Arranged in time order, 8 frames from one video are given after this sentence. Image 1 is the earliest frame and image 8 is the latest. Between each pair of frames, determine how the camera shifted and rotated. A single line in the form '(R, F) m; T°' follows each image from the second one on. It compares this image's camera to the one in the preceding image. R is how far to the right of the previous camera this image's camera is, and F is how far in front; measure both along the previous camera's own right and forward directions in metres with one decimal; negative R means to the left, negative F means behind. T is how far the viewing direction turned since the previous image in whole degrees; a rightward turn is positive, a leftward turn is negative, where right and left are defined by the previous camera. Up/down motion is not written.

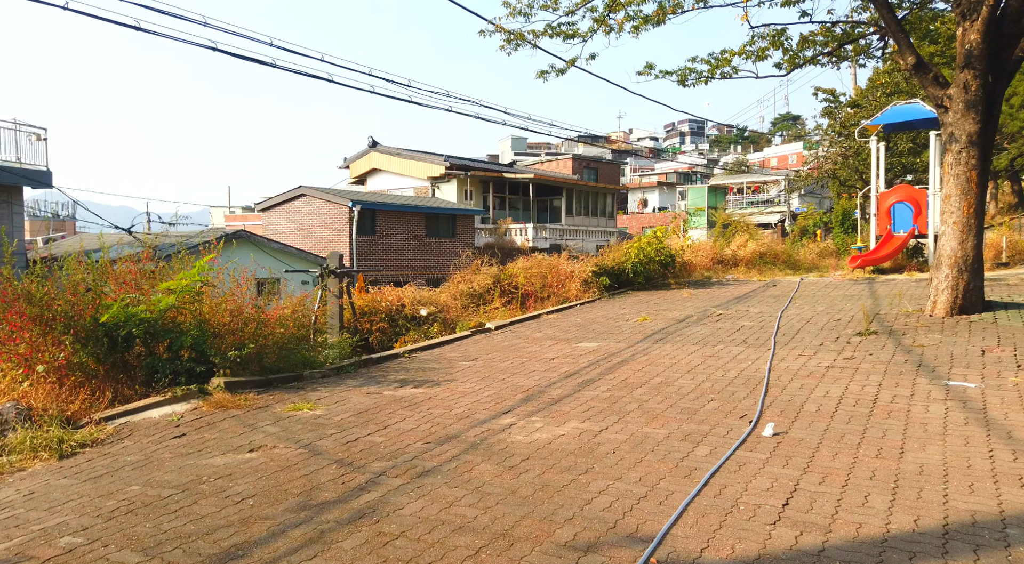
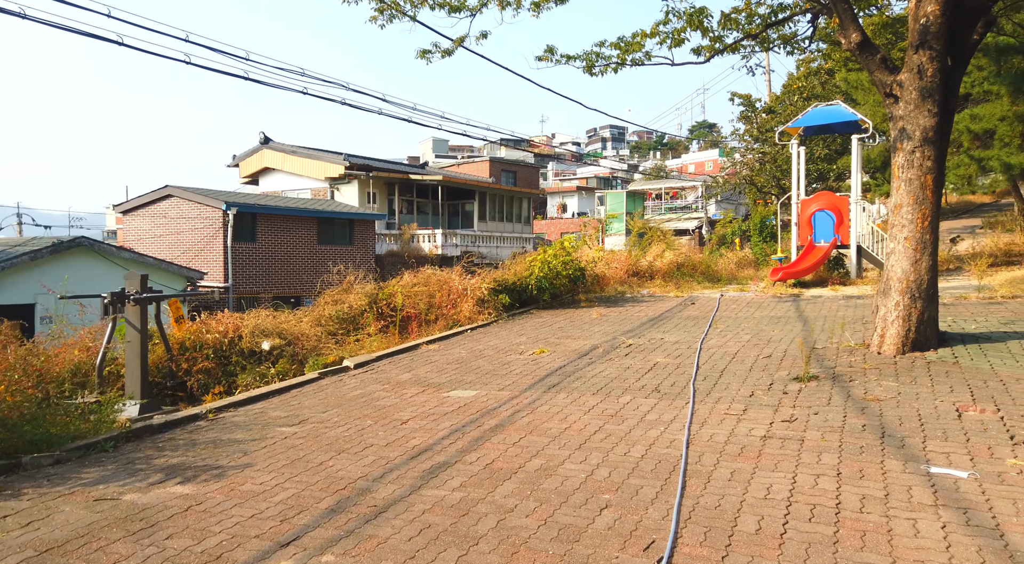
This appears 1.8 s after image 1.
(+0.6, +1.8) m; +6°
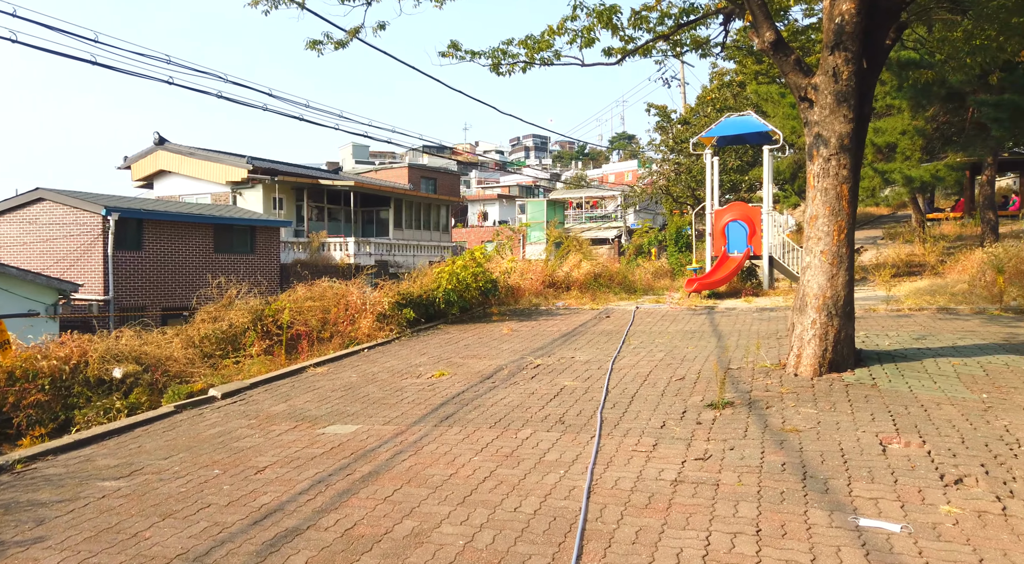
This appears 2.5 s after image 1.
(+0.3, +0.7) m; +6°
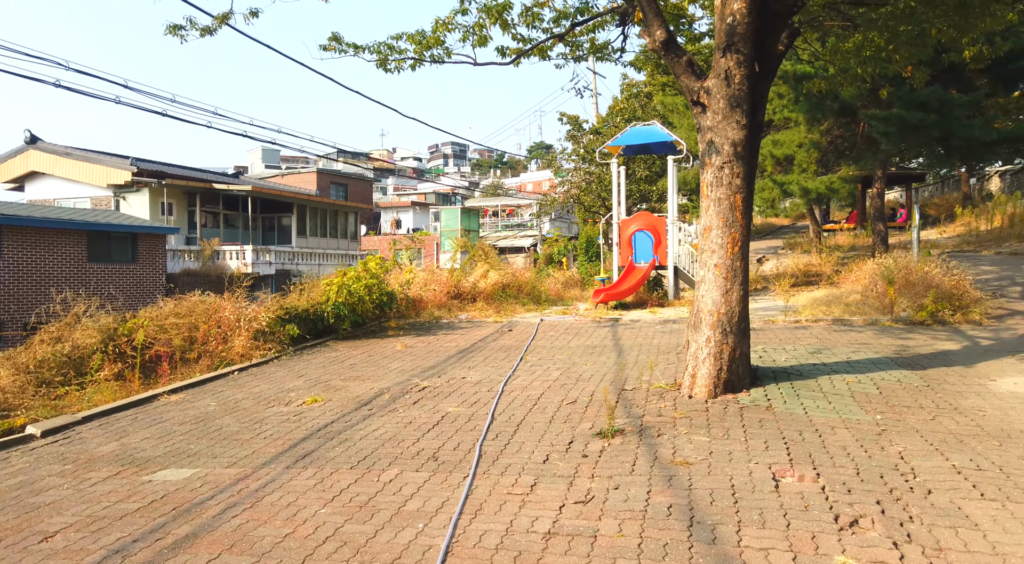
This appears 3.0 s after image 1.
(+0.3, +0.6) m; +6°
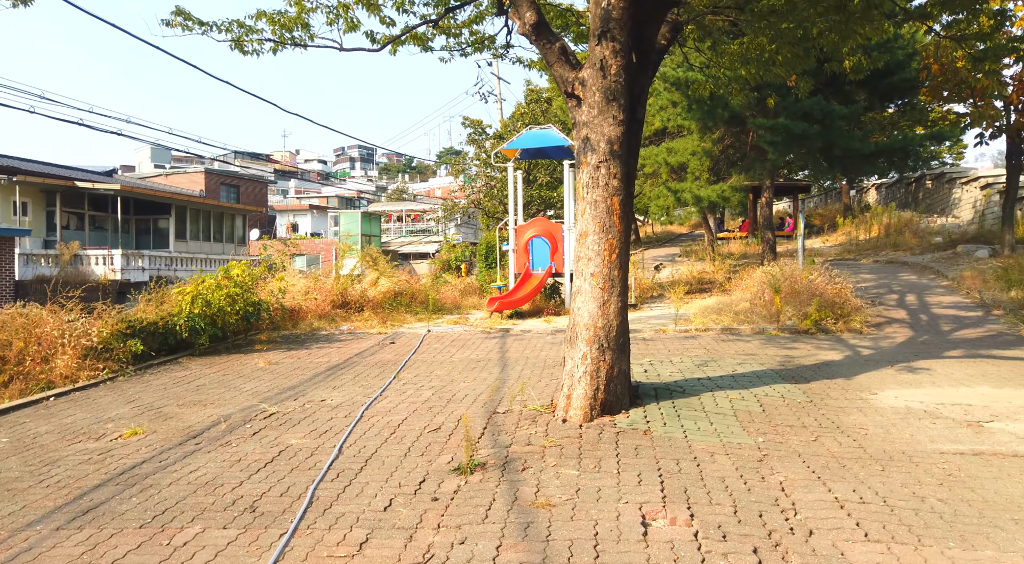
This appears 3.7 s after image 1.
(+0.4, +0.7) m; +7°
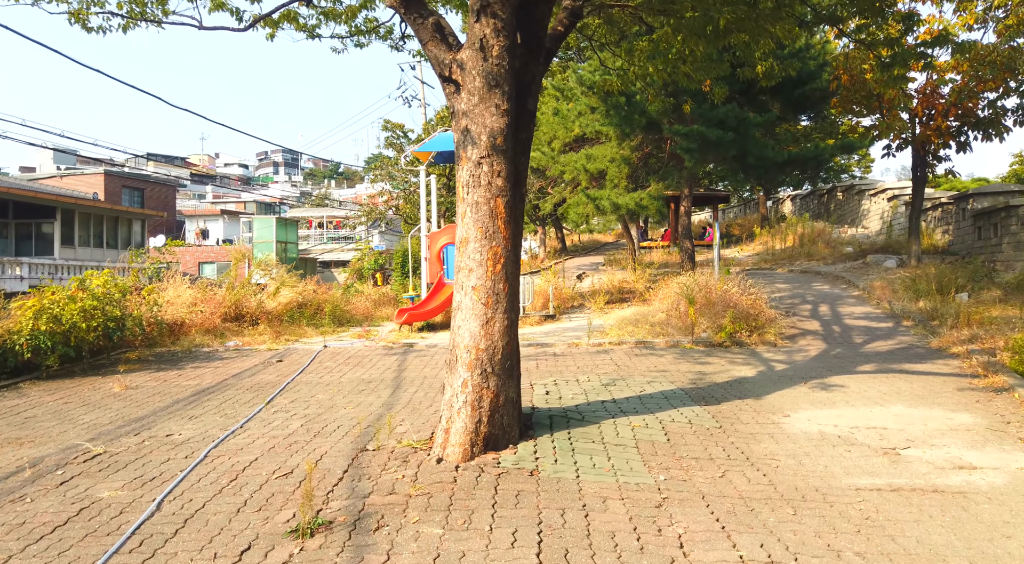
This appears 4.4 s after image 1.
(+0.4, +0.8) m; +5°
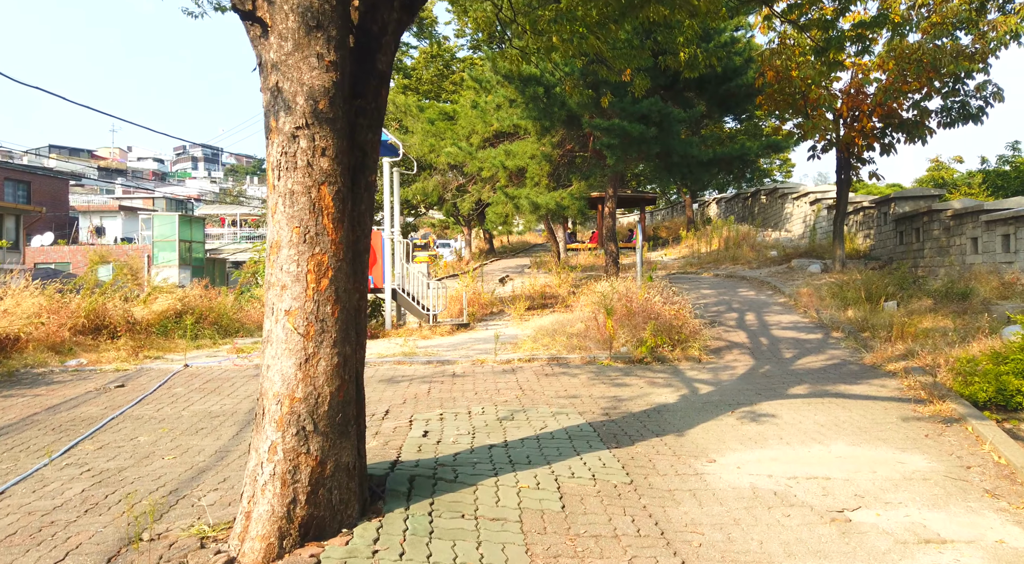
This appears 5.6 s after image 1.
(+0.5, +1.5) m; +5°
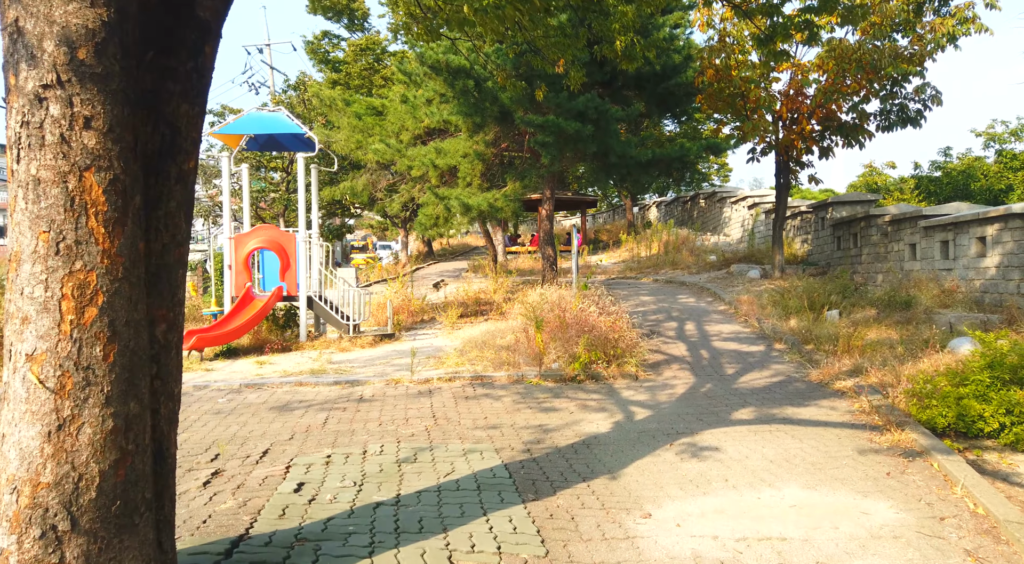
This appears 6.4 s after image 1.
(+0.3, +1.1) m; +4°
